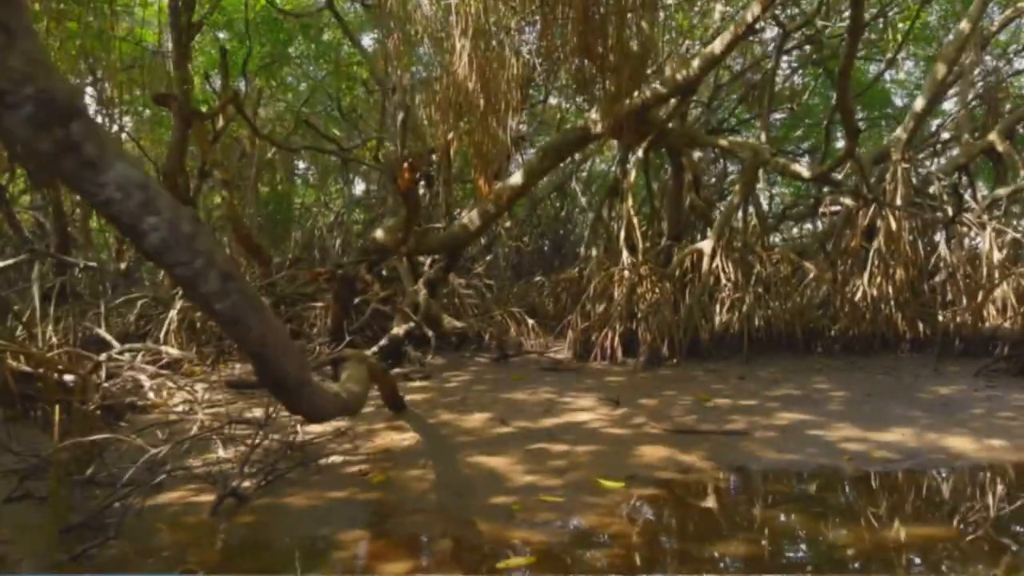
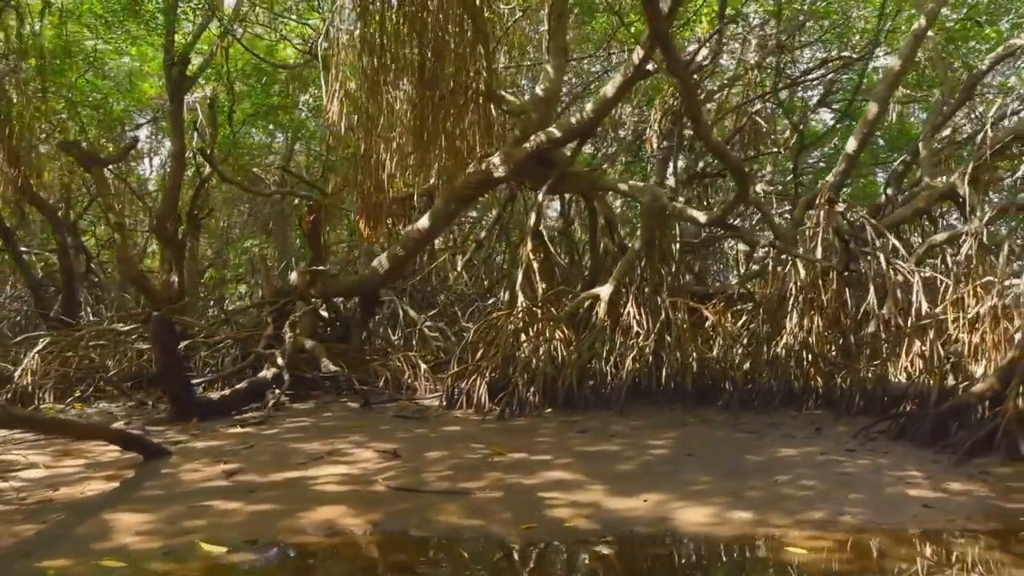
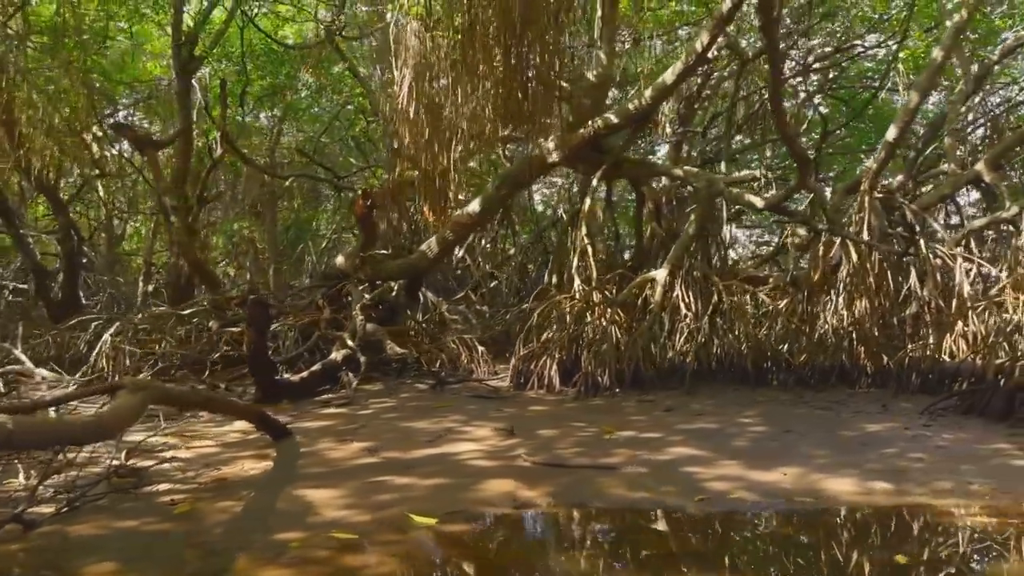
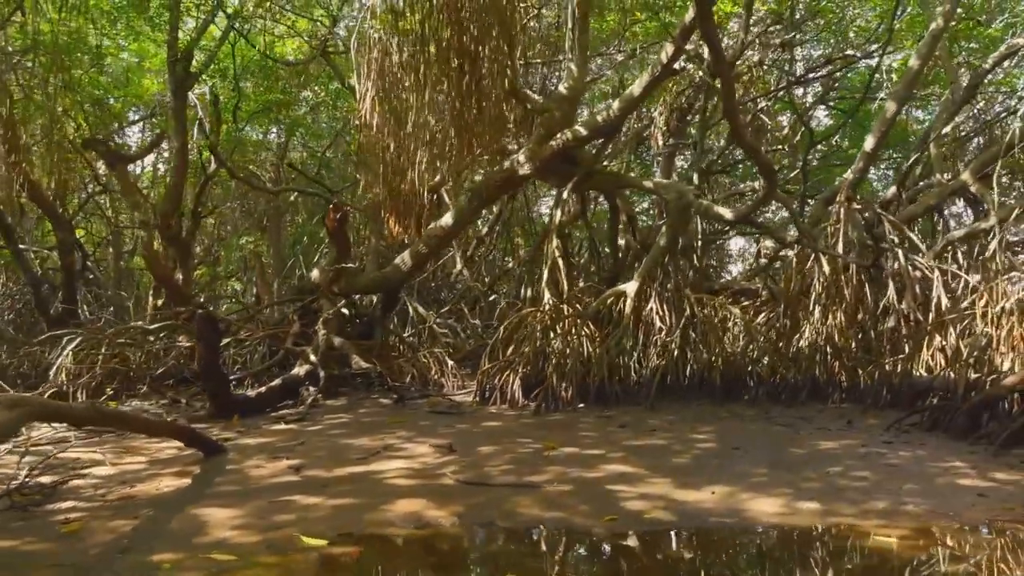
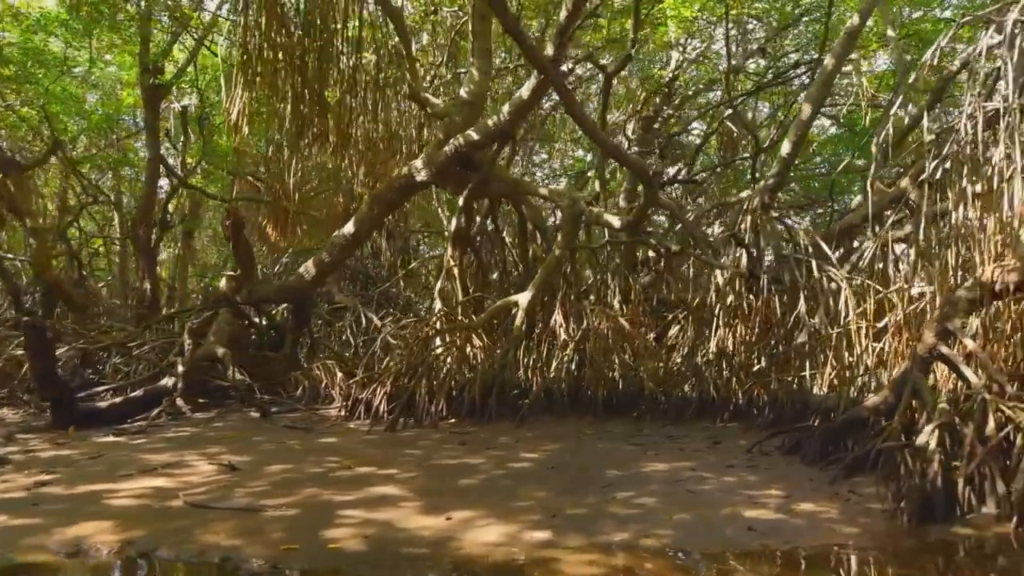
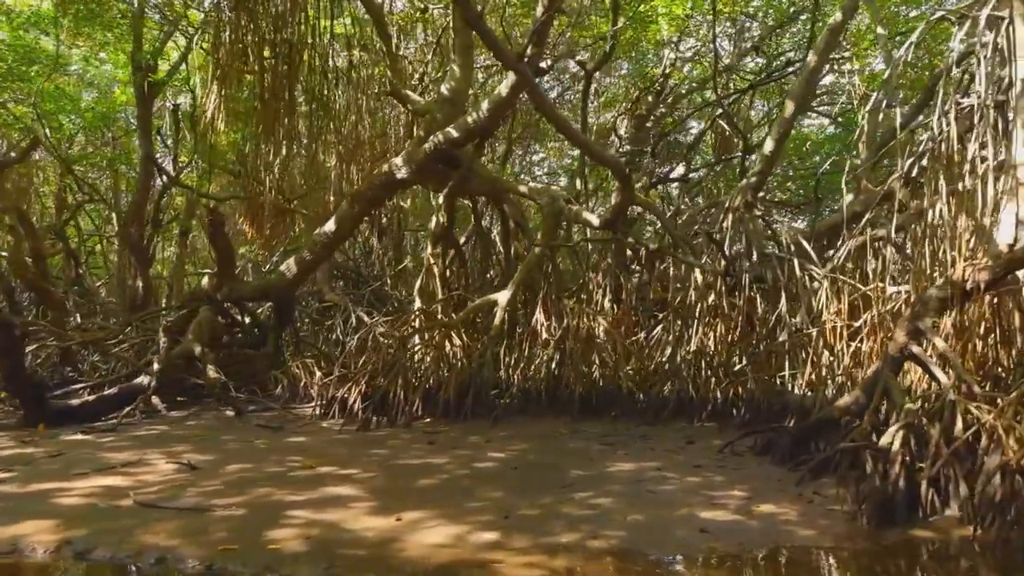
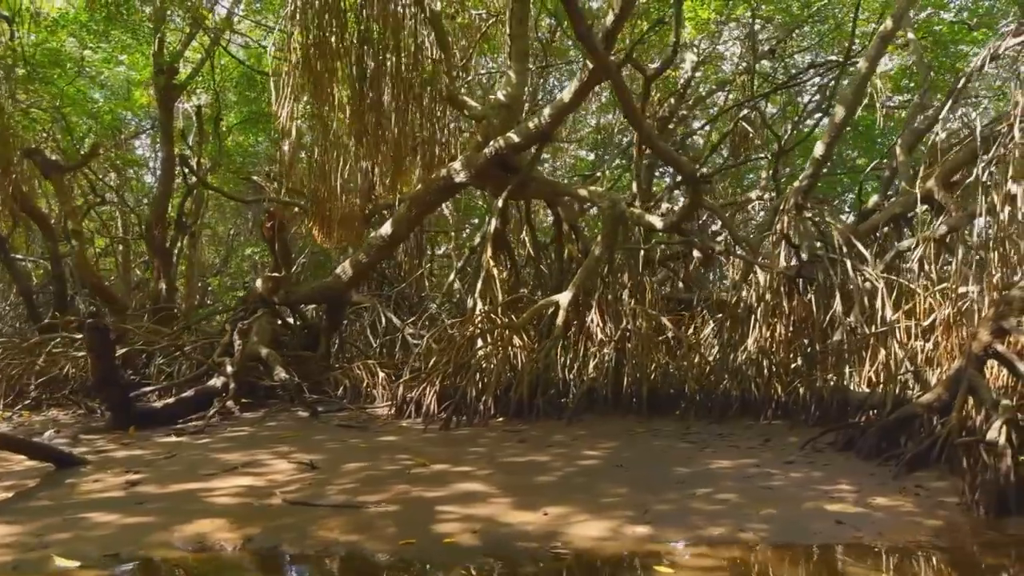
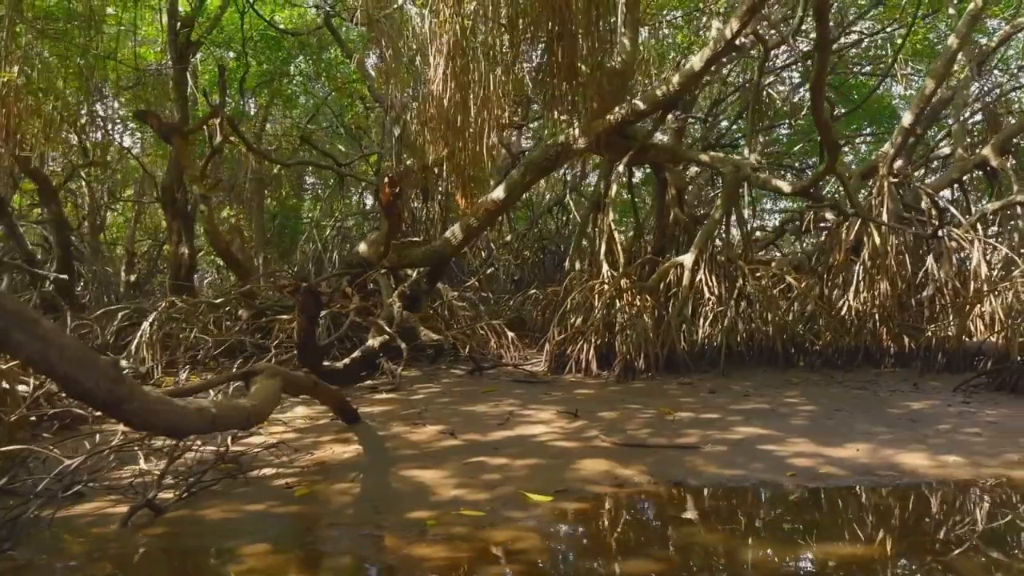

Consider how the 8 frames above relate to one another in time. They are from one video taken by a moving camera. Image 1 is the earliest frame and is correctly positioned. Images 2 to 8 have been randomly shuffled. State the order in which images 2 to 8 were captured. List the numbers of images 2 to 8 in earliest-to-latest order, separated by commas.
8, 3, 4, 2, 7, 5, 6
